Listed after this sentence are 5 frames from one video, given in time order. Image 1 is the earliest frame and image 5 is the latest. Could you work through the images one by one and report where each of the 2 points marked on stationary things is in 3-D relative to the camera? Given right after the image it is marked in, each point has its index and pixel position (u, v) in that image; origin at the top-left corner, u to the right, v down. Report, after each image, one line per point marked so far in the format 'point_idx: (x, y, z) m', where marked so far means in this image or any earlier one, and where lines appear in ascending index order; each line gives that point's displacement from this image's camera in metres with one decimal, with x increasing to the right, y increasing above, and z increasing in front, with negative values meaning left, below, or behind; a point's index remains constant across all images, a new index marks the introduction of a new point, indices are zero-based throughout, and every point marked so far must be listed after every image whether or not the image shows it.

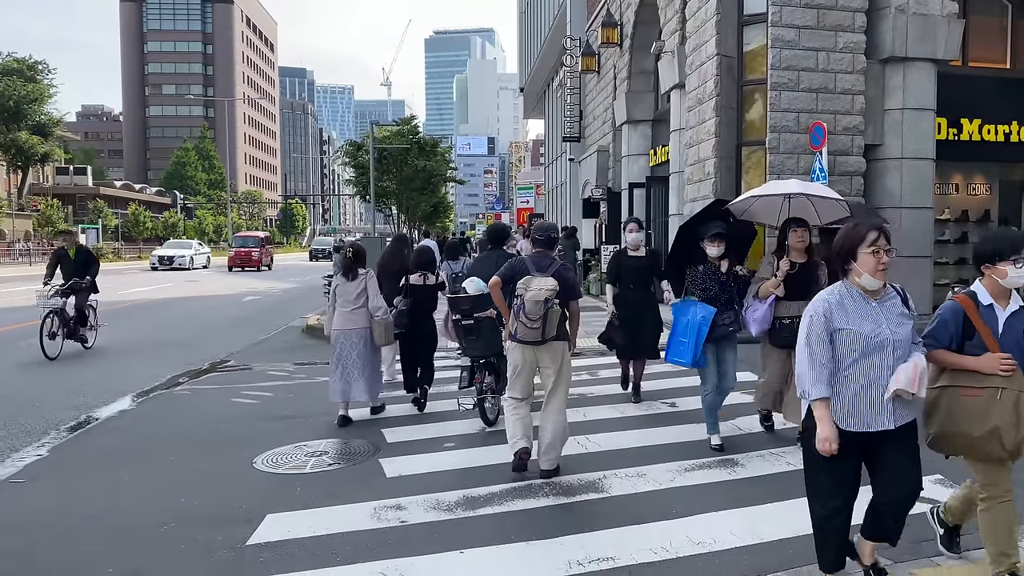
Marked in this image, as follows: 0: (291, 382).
0: (-2.6, -1.1, +10.0) m
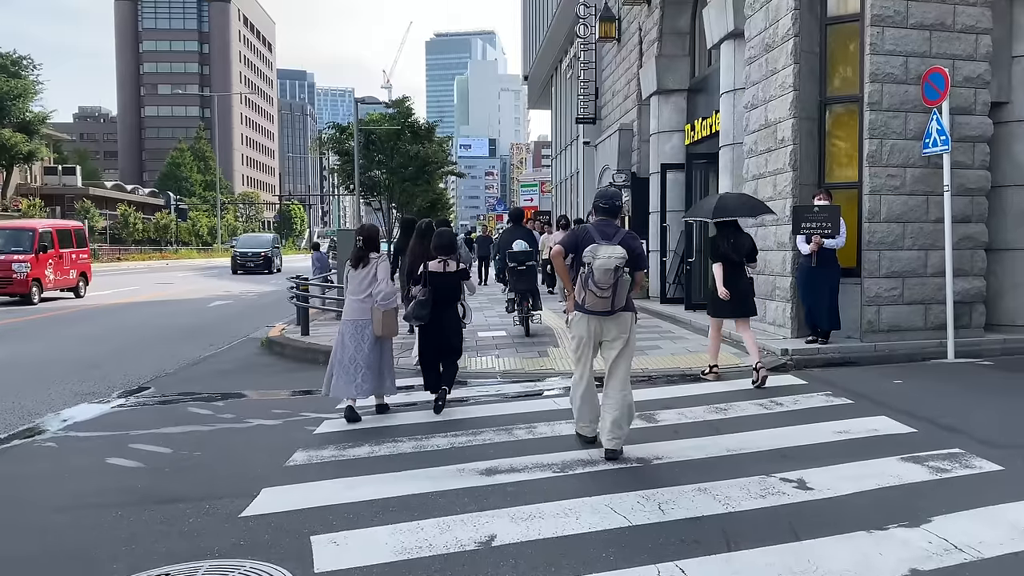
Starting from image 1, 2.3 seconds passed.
0: (-2.5, -1.1, +7.0) m
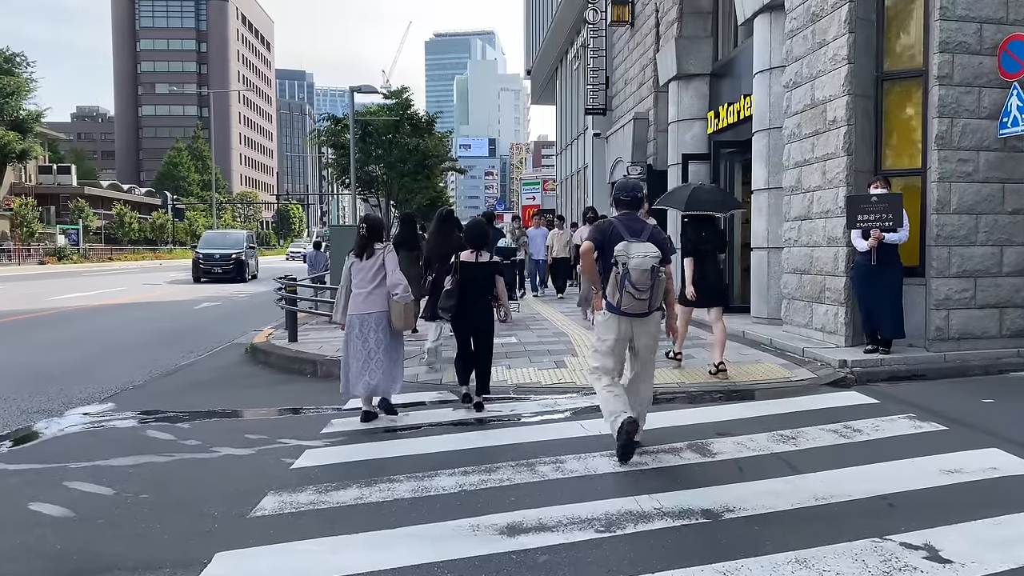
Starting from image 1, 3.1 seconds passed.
0: (-2.4, -1.2, +5.8) m
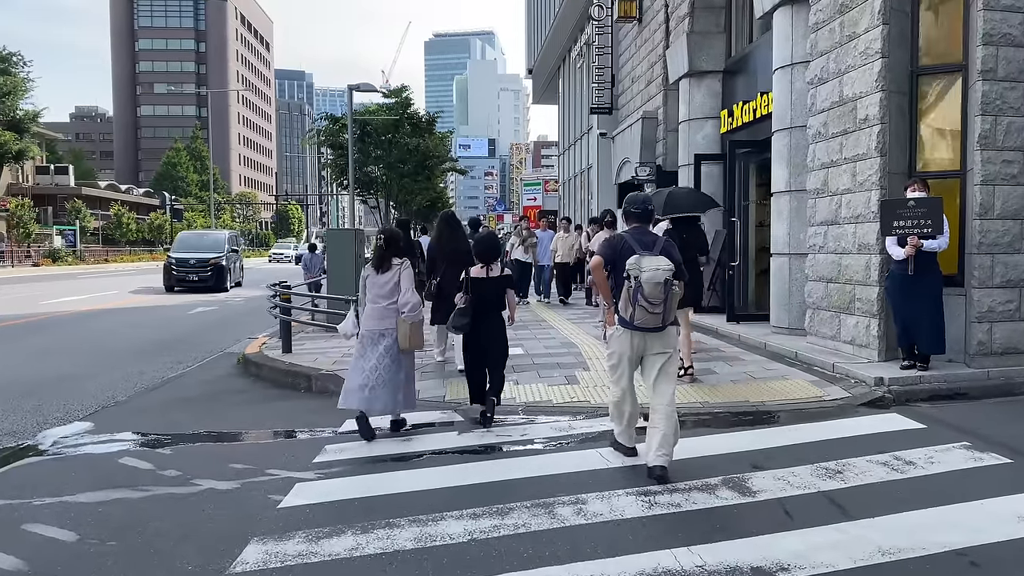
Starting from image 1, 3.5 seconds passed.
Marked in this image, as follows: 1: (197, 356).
0: (-2.3, -1.3, +5.2) m
1: (-4.4, -1.0, +11.8) m
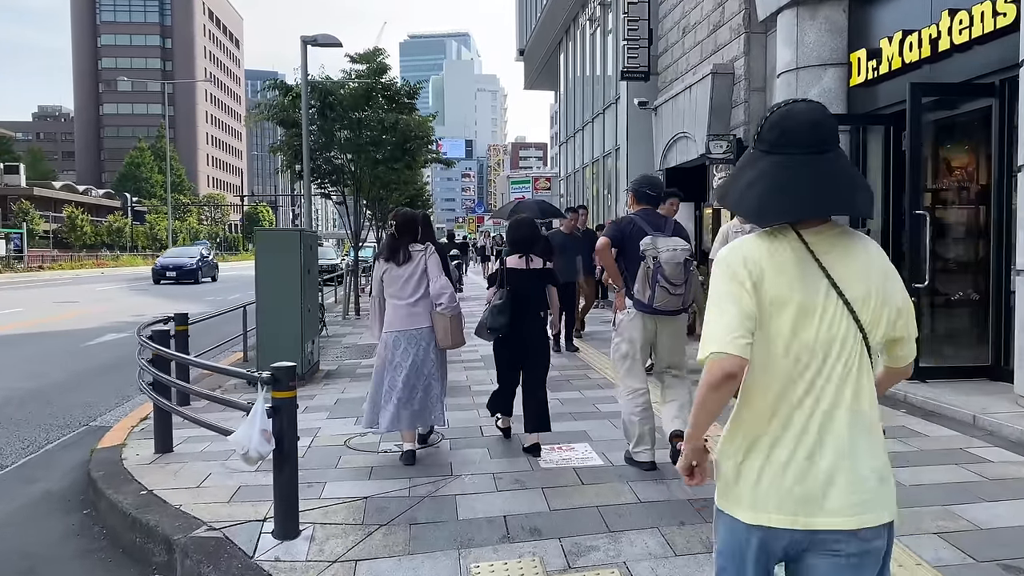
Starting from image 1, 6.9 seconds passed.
0: (-1.7, -1.6, +0.6) m
1: (-4.1, -1.3, +7.1) m
